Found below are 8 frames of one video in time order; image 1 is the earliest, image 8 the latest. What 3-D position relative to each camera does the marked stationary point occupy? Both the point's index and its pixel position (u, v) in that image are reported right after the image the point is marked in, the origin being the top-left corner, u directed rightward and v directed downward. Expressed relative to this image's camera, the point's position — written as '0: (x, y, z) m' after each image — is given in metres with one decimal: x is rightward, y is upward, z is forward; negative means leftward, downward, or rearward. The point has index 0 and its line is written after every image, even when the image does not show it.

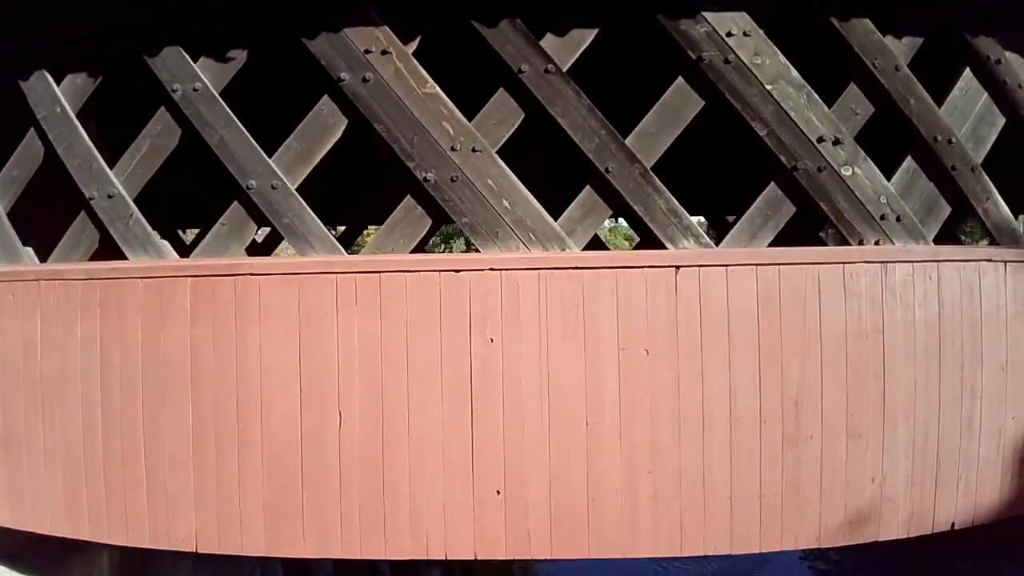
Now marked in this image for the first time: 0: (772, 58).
0: (+1.0, +0.9, +3.3) m
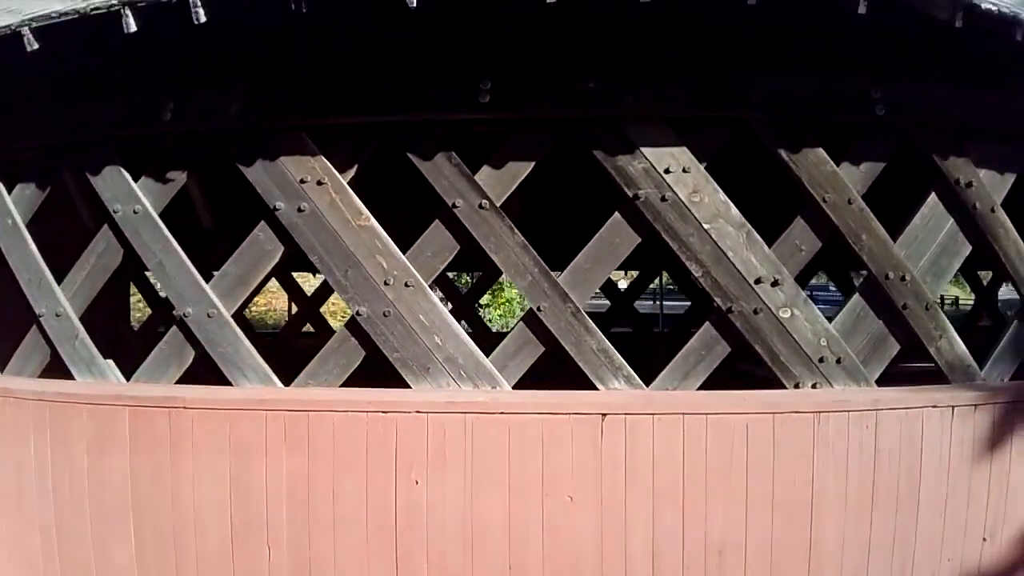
0: (+0.8, +0.4, +3.3) m
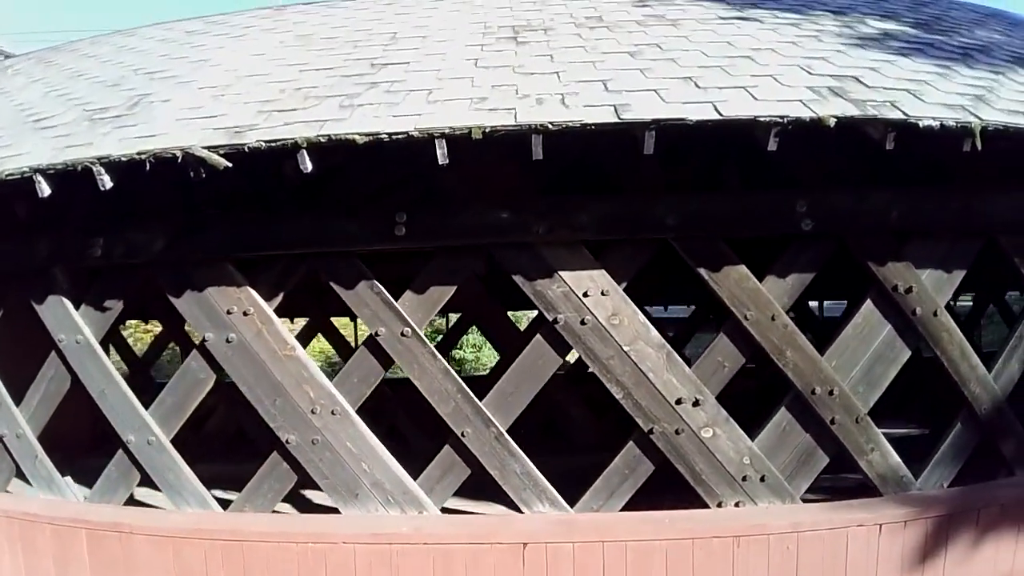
0: (+0.5, -0.1, +3.2) m
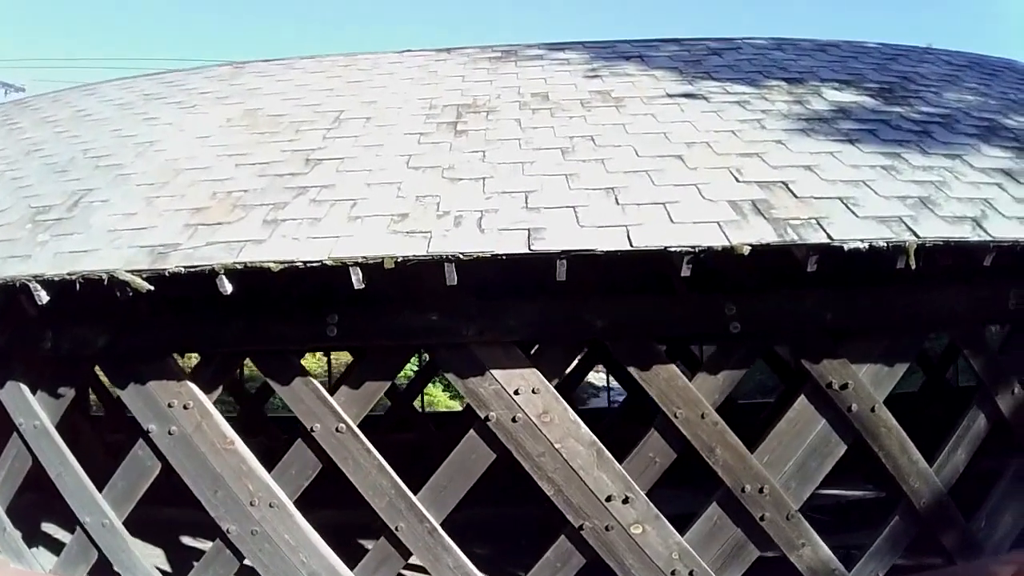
0: (+0.2, -0.5, +3.3) m
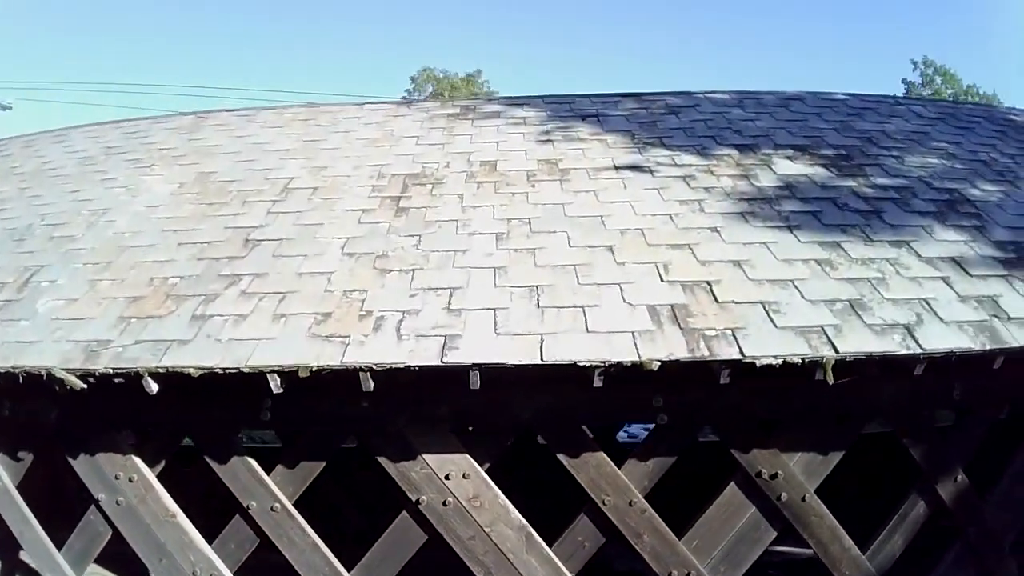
0: (-0.1, -0.9, +3.3) m
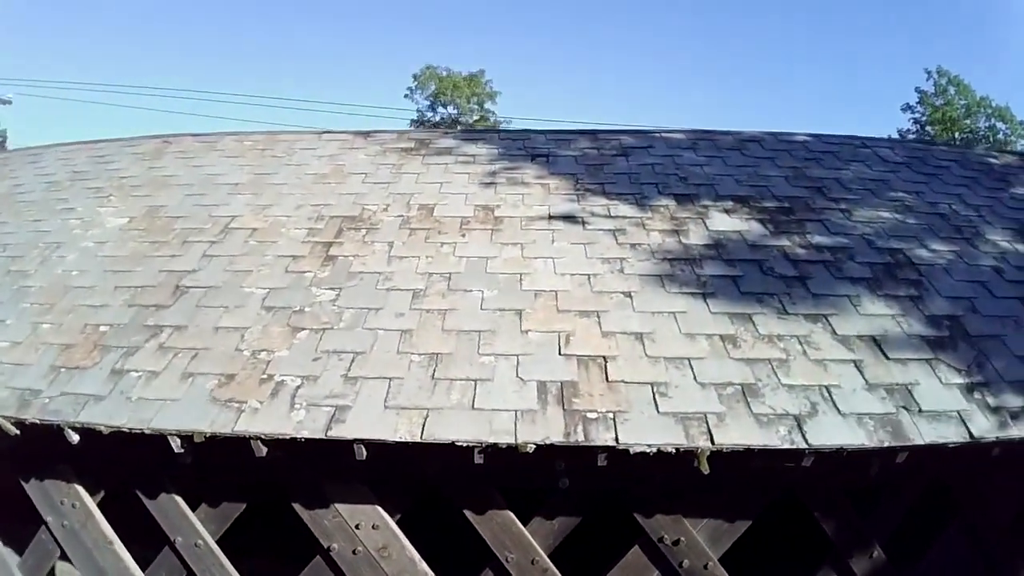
0: (-0.5, -1.1, +3.4) m
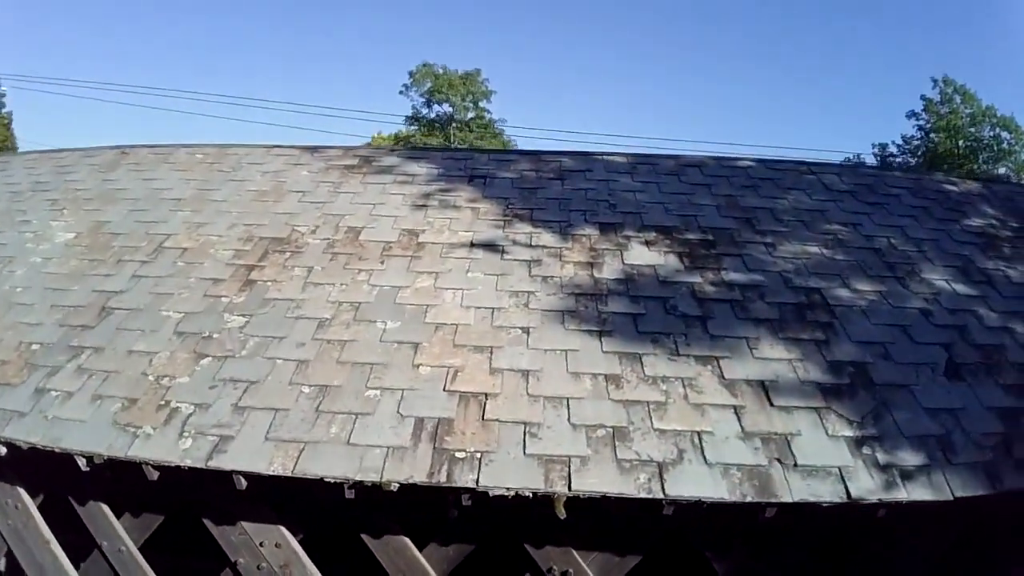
0: (-0.9, -1.2, +3.6) m
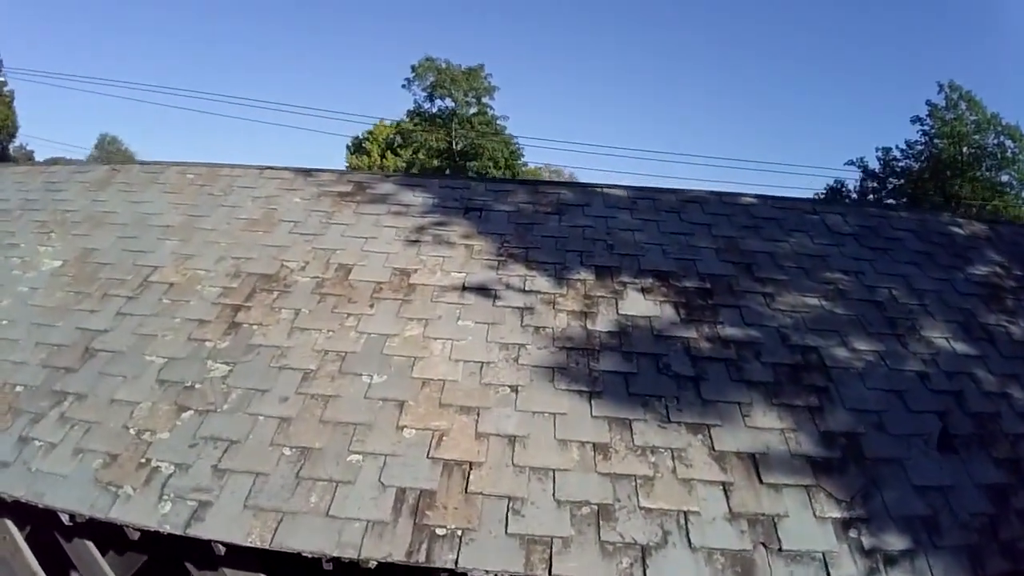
0: (-1.0, -1.4, +3.6) m
